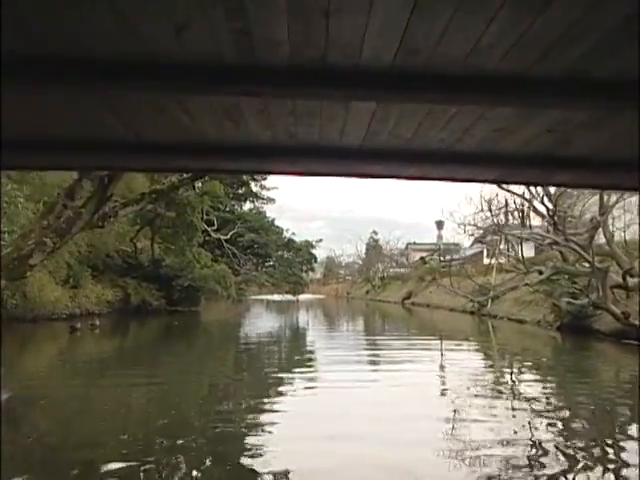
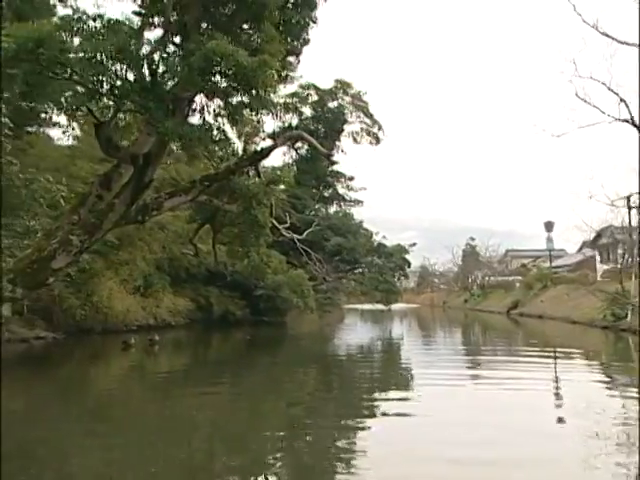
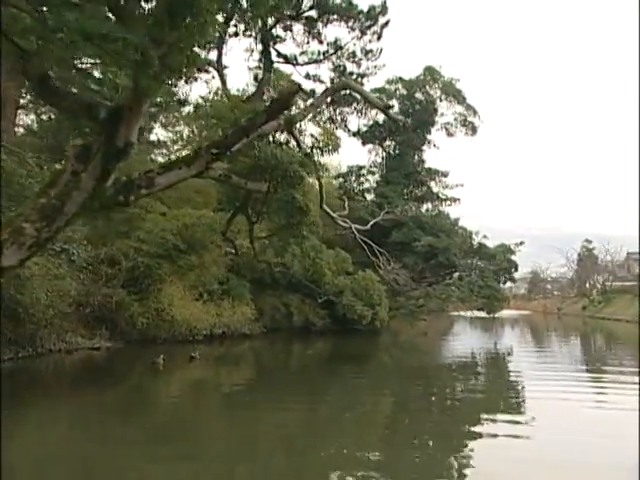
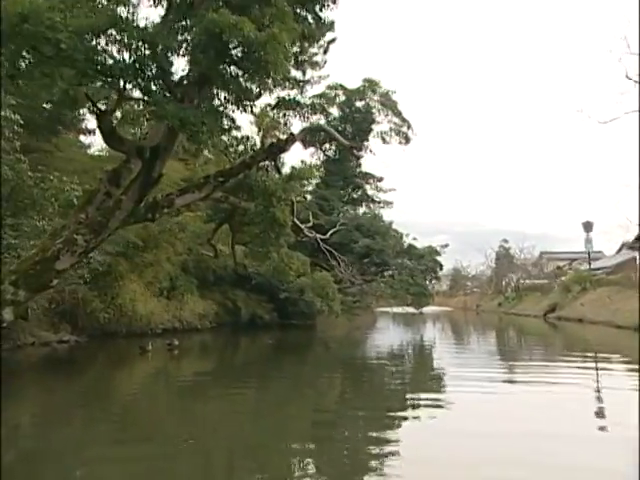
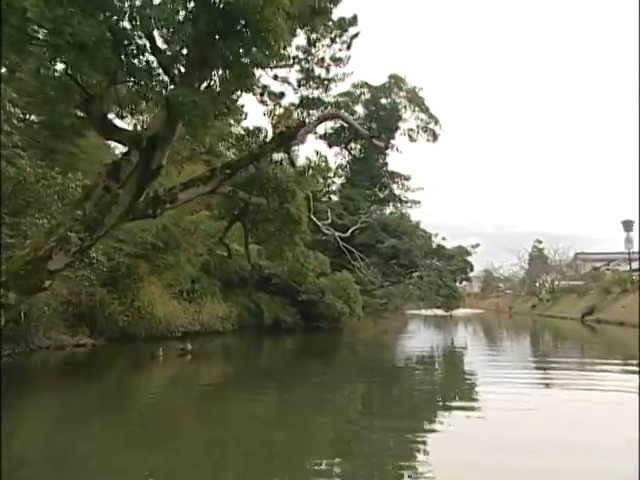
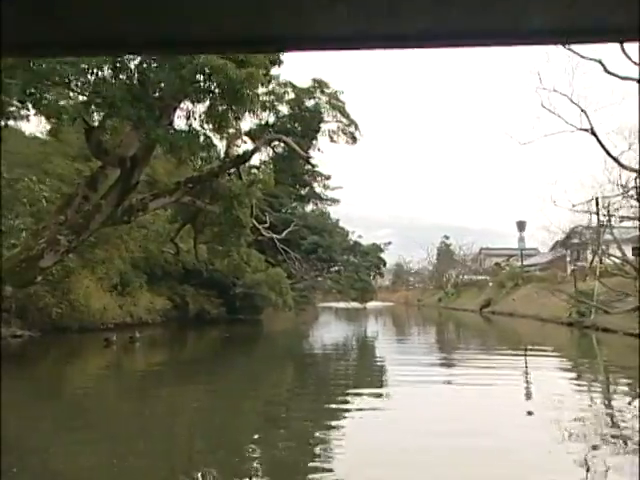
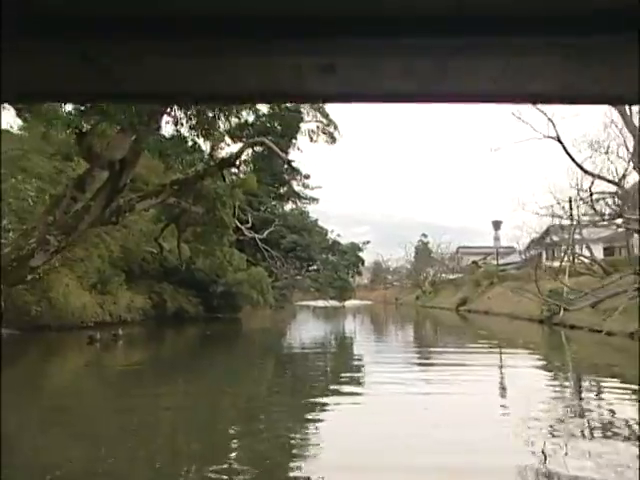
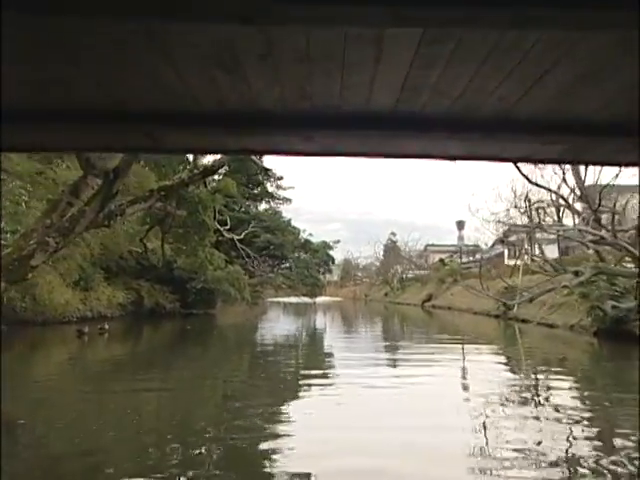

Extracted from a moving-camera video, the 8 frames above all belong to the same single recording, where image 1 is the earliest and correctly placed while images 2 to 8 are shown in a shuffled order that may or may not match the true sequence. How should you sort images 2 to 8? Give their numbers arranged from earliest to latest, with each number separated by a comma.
8, 7, 6, 2, 4, 5, 3
